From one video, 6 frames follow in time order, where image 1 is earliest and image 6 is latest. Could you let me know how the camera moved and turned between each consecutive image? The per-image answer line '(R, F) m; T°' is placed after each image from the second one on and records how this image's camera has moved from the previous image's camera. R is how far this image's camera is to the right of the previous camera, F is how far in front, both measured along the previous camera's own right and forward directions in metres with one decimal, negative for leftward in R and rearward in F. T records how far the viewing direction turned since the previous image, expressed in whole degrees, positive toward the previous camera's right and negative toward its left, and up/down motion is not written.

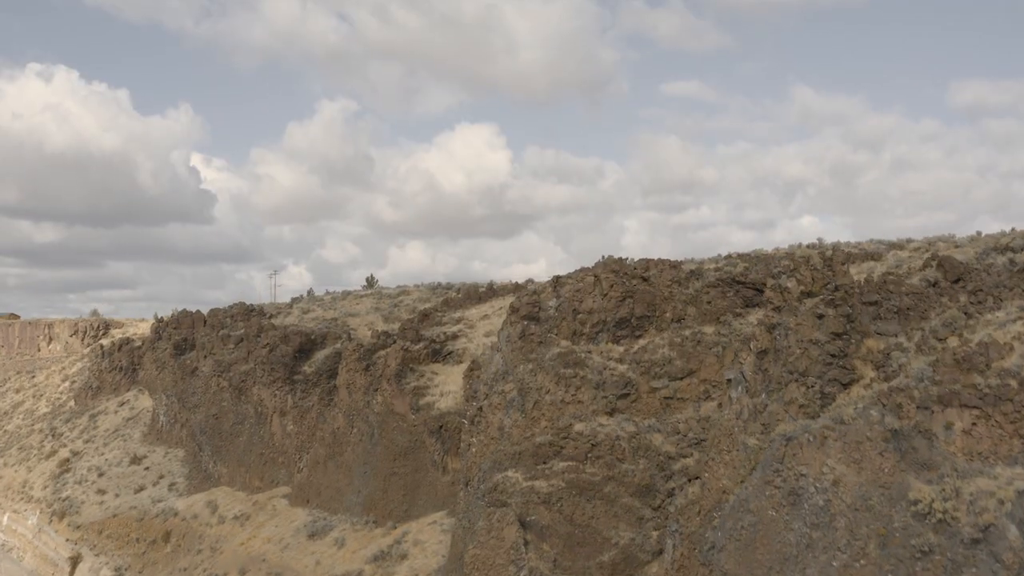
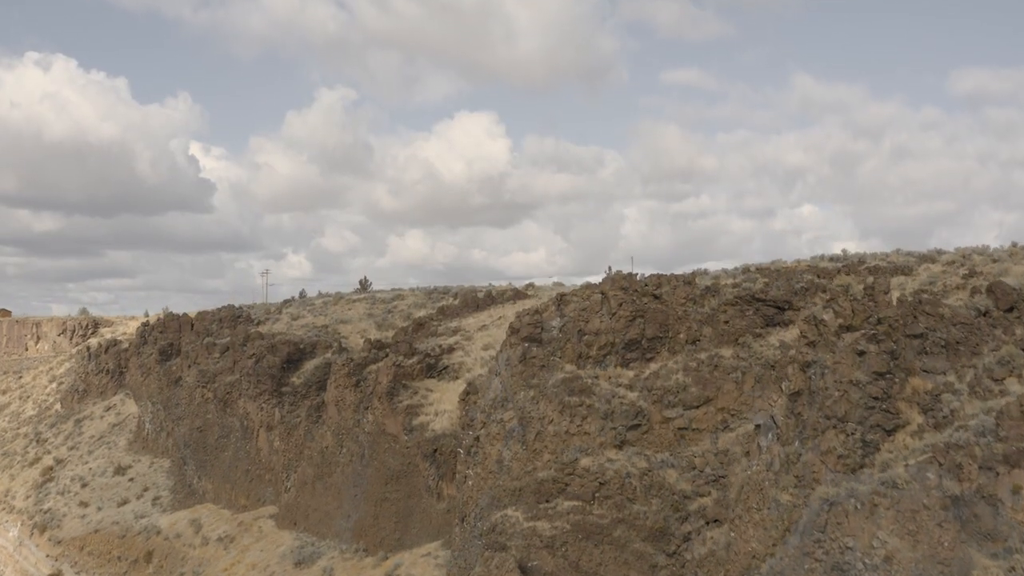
(0.0, +1.4) m; 0°
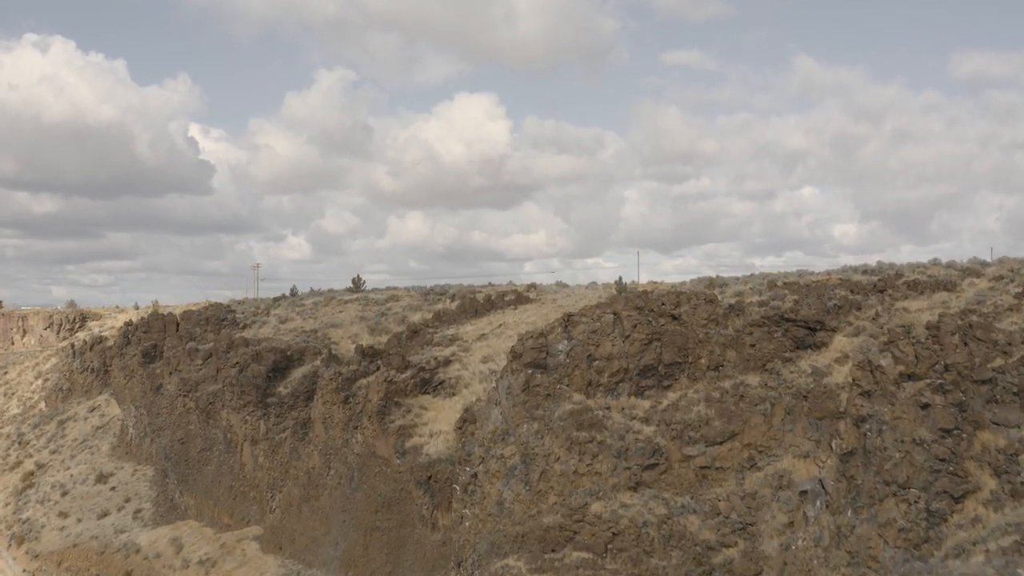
(0.0, +1.6) m; 0°
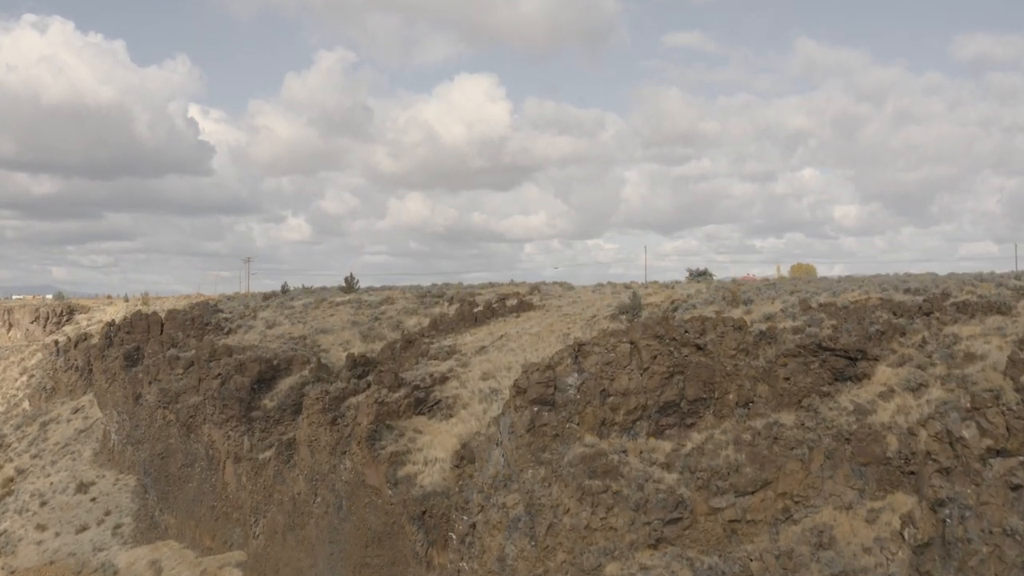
(0.0, +1.6) m; 0°
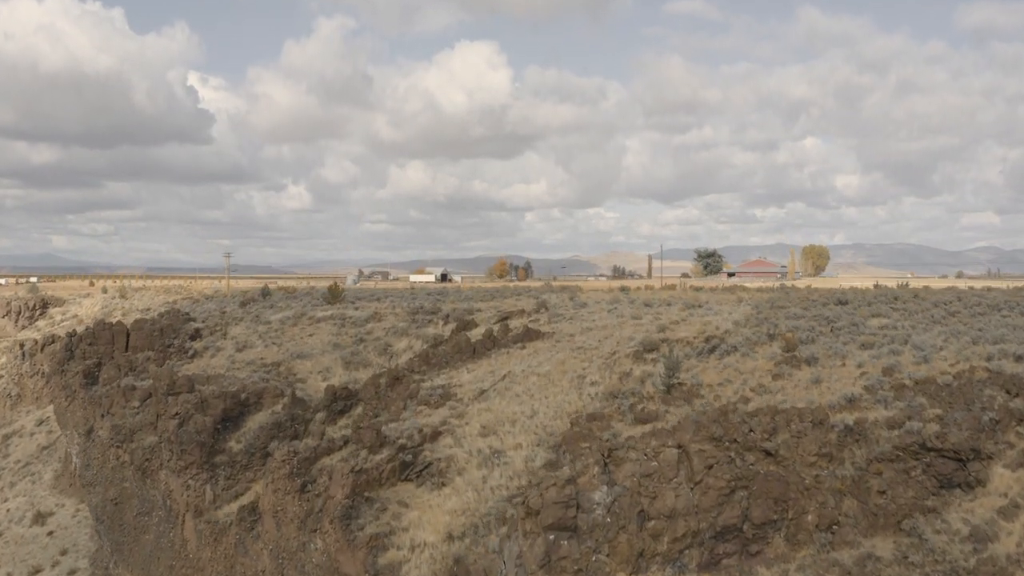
(-0.1, +3.1) m; 0°
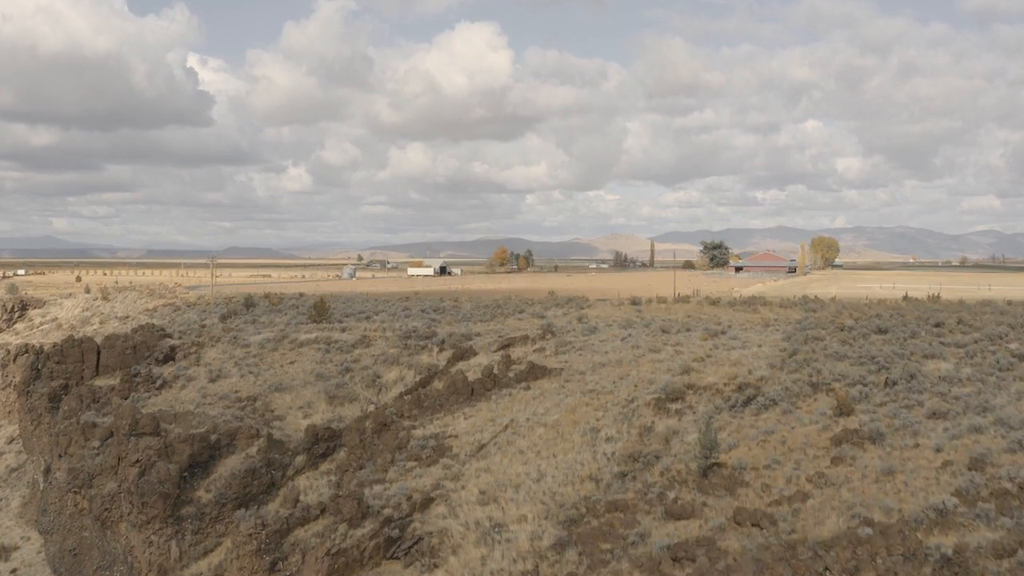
(0.0, +2.2) m; 0°
